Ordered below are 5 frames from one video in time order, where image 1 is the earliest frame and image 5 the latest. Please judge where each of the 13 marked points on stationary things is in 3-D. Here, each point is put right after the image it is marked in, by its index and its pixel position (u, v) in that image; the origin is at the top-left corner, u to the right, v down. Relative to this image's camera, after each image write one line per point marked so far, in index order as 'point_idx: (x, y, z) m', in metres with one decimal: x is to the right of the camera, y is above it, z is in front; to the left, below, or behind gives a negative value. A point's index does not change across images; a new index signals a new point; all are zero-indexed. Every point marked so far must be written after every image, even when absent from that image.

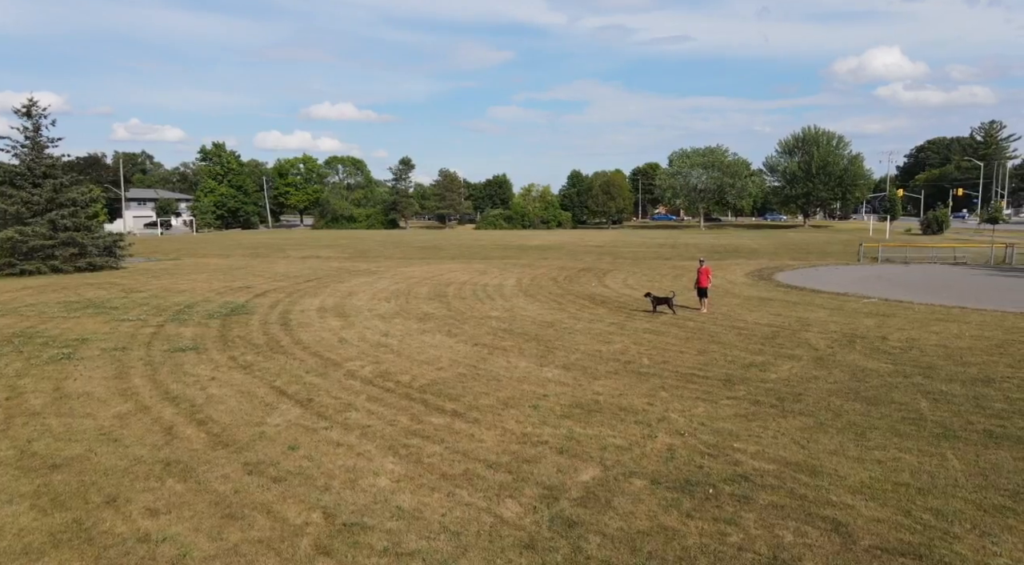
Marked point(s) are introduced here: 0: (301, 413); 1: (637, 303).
0: (-2.8, -1.7, +8.9) m
1: (+3.6, -0.8, +19.8) m
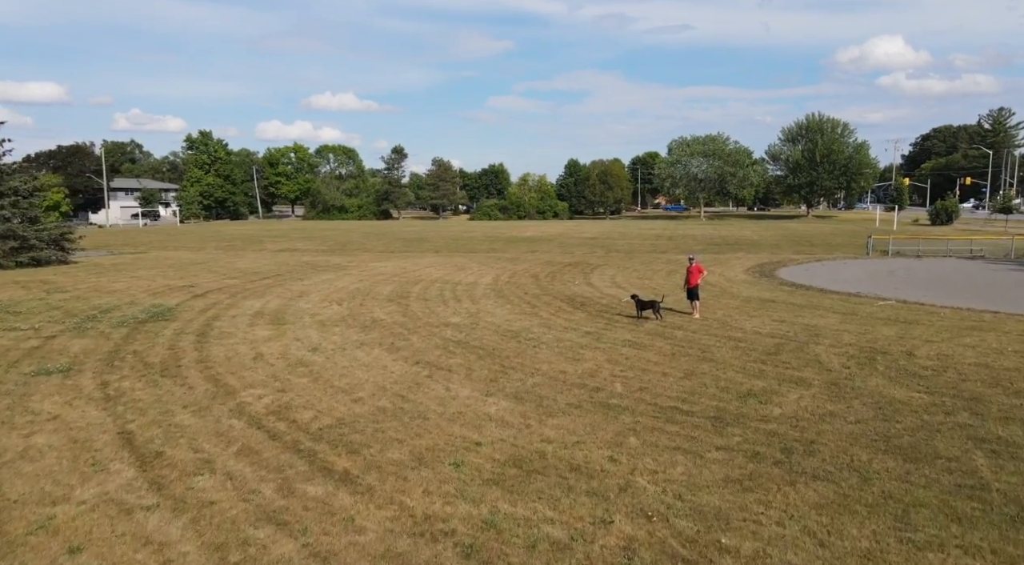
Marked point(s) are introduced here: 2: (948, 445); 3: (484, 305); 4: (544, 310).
0: (-3.7, -1.9, +6.5) m
1: (+2.7, -0.8, +17.4) m
2: (+4.8, -1.8, +7.5) m
3: (-0.8, -0.7, +18.1) m
4: (+0.8, -0.8, +17.4) m
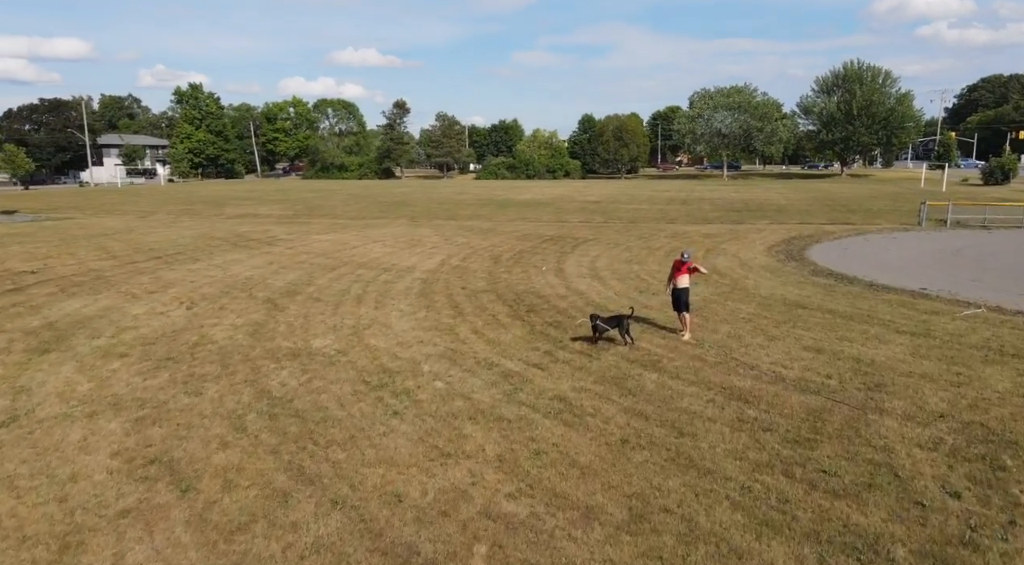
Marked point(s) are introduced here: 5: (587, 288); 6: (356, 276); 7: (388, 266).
0: (-5.7, -2.5, +1.4) m
1: (+1.1, -0.8, +11.9) m
2: (+2.9, -2.4, +2.0) m
3: (-2.3, -0.6, +12.8) m
4: (-0.8, -0.8, +12.1) m
5: (+1.7, -0.1, +15.4) m
6: (-4.0, +0.2, +17.1) m
7: (-3.4, +0.5, +18.8) m
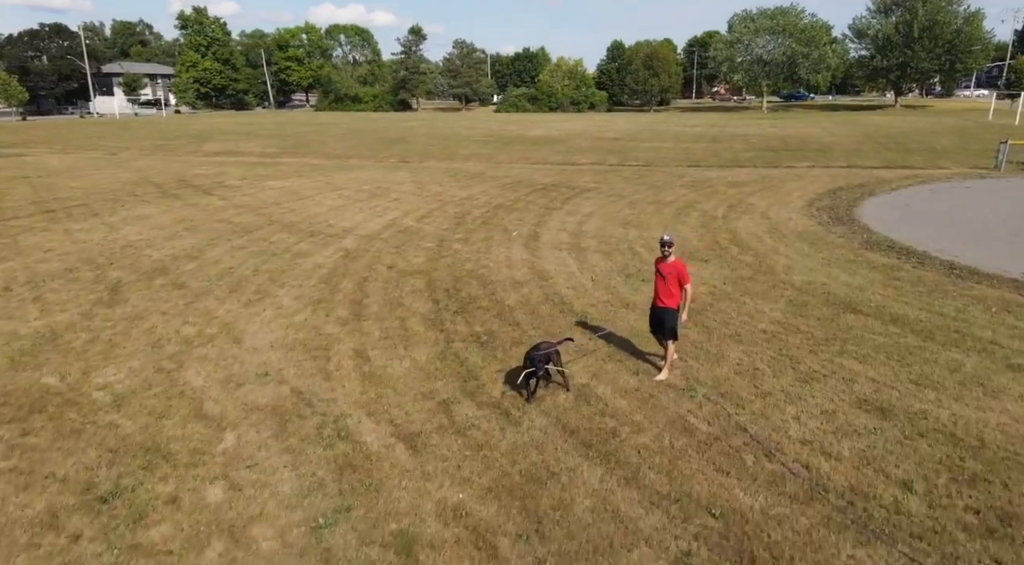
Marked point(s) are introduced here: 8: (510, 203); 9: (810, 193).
0: (-7.3, -3.4, -2.0) m
1: (0.0, -0.7, +8.0) m
2: (+1.3, -3.4, -1.7) m
3: (-3.4, -0.4, +9.0) m
4: (-1.9, -0.7, +8.2) m
5: (+0.7, +0.2, +11.4) m
6: (-4.9, +0.8, +13.3) m
7: (-4.2, +1.2, +14.9) m
8: (-0.1, +2.1, +18.1) m
9: (+8.5, +2.6, +19.2) m
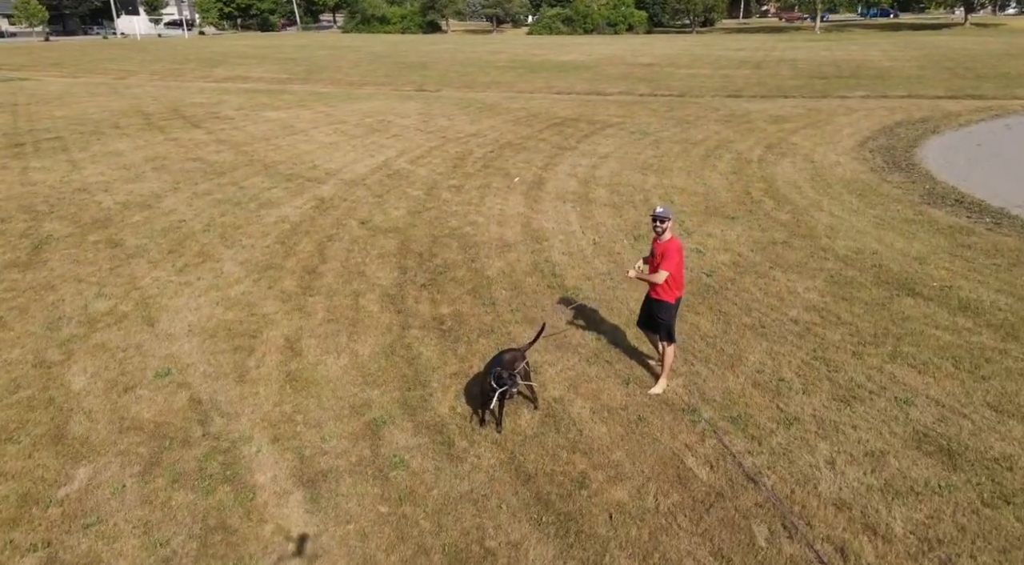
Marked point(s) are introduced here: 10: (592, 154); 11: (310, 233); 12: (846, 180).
0: (-8.1, -4.1, -2.8) m
1: (-0.4, -0.5, +6.5) m
2: (+0.4, -4.2, -3.0) m
3: (-3.7, 0.0, +7.6) m
4: (-2.2, -0.4, +6.8) m
5: (+0.6, +0.8, +9.7) m
6: (-4.9, +1.7, +11.8) m
7: (-4.2, +2.2, +13.3) m
8: (+0.2, +3.4, +16.2) m
9: (+8.8, +3.8, +16.8) m
10: (+1.7, +2.8, +14.5) m
11: (-2.9, +0.7, +9.5) m
12: (+6.1, +1.8, +12.1) m
